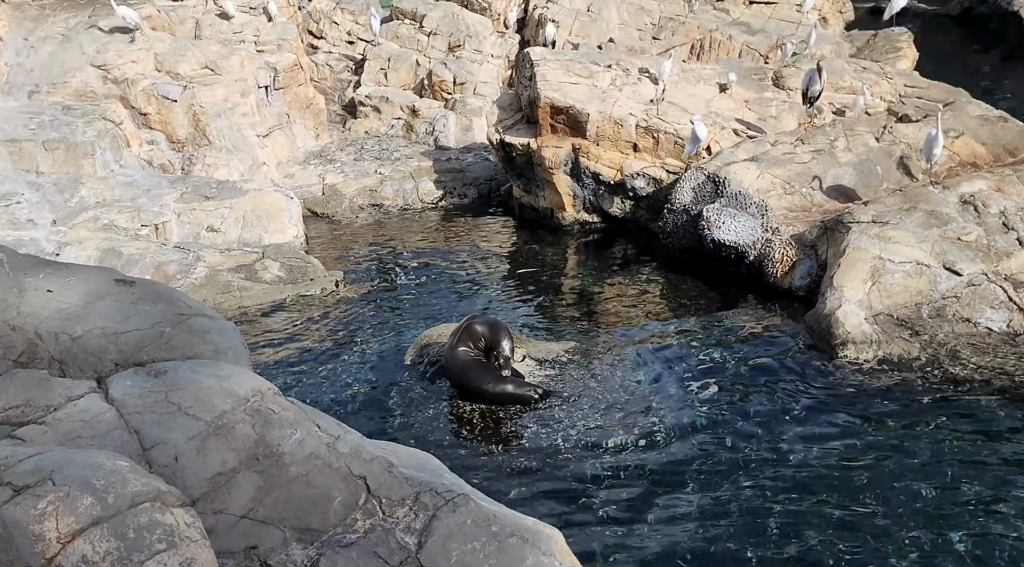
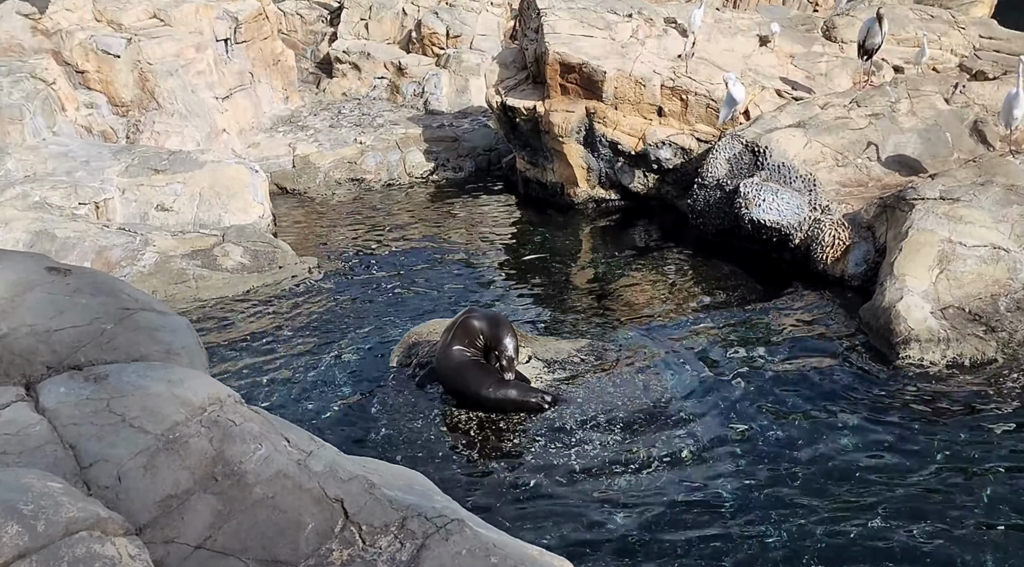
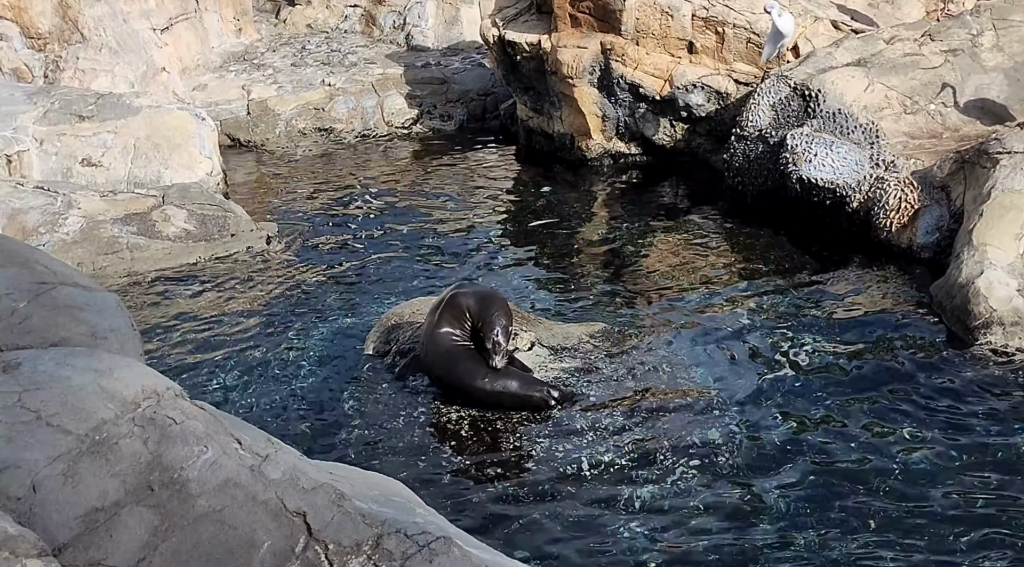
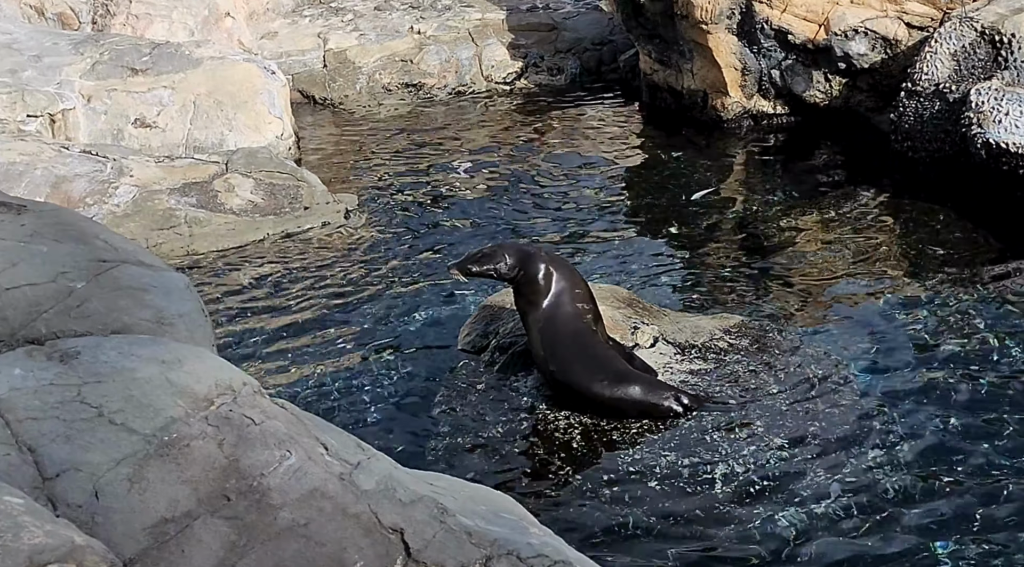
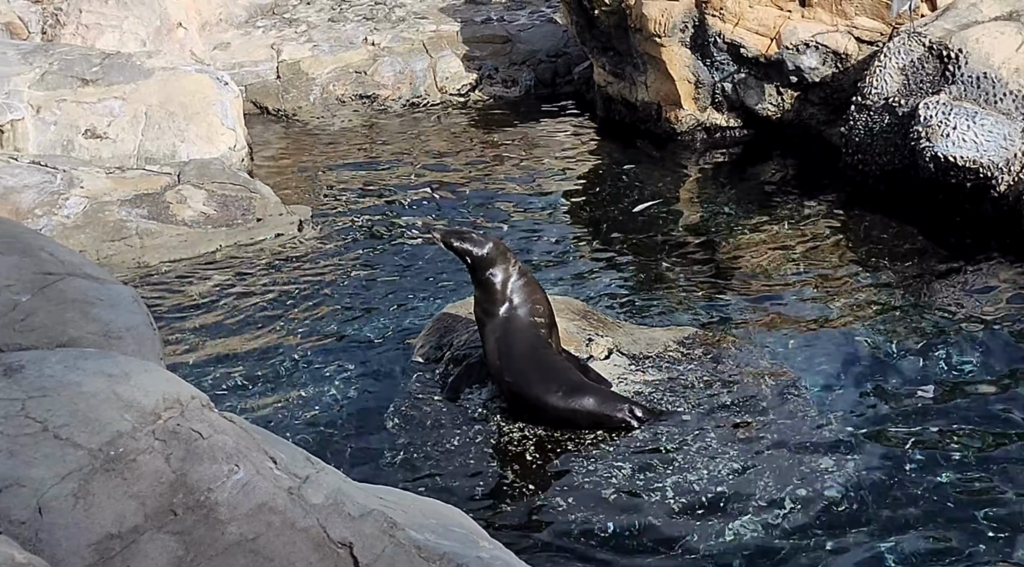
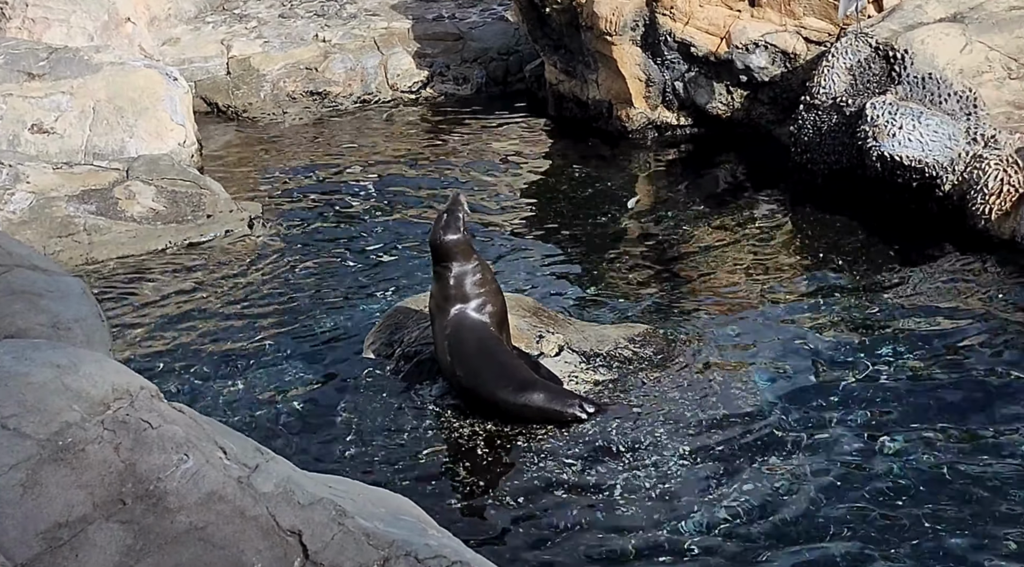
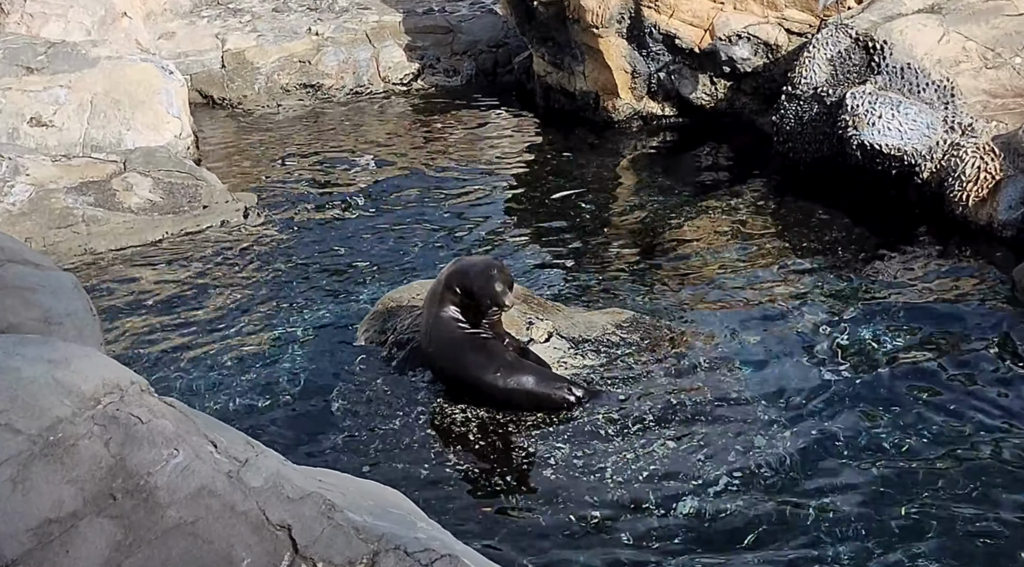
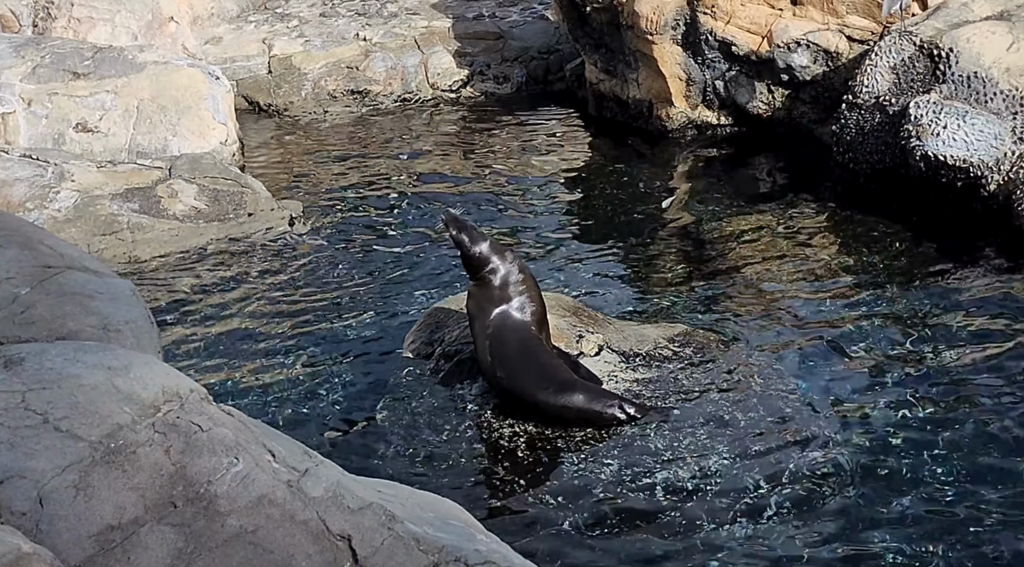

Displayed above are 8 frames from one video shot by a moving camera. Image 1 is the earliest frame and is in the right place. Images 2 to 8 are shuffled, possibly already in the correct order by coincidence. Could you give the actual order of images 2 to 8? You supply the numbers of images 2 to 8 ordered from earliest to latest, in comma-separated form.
2, 3, 7, 5, 4, 8, 6
